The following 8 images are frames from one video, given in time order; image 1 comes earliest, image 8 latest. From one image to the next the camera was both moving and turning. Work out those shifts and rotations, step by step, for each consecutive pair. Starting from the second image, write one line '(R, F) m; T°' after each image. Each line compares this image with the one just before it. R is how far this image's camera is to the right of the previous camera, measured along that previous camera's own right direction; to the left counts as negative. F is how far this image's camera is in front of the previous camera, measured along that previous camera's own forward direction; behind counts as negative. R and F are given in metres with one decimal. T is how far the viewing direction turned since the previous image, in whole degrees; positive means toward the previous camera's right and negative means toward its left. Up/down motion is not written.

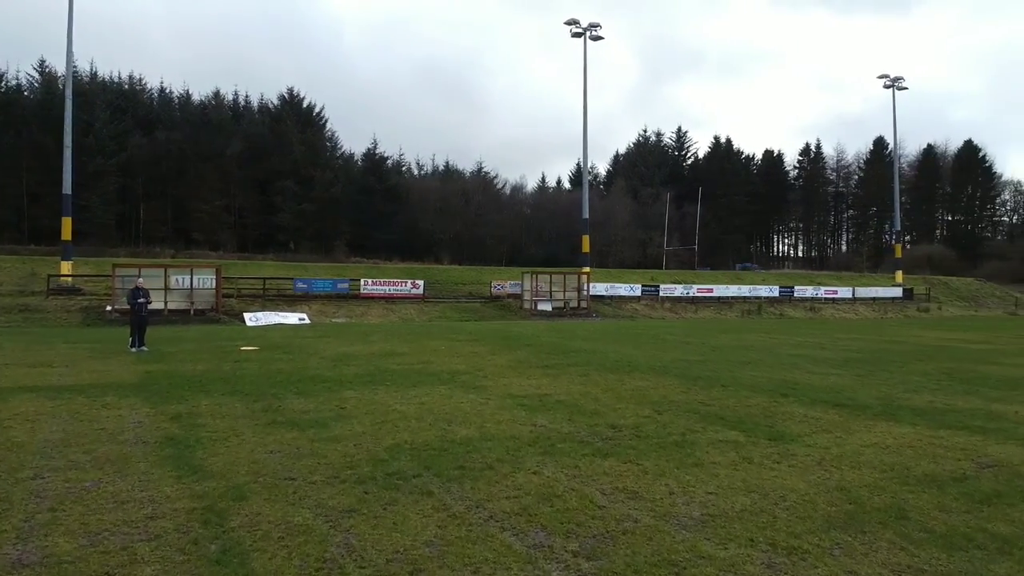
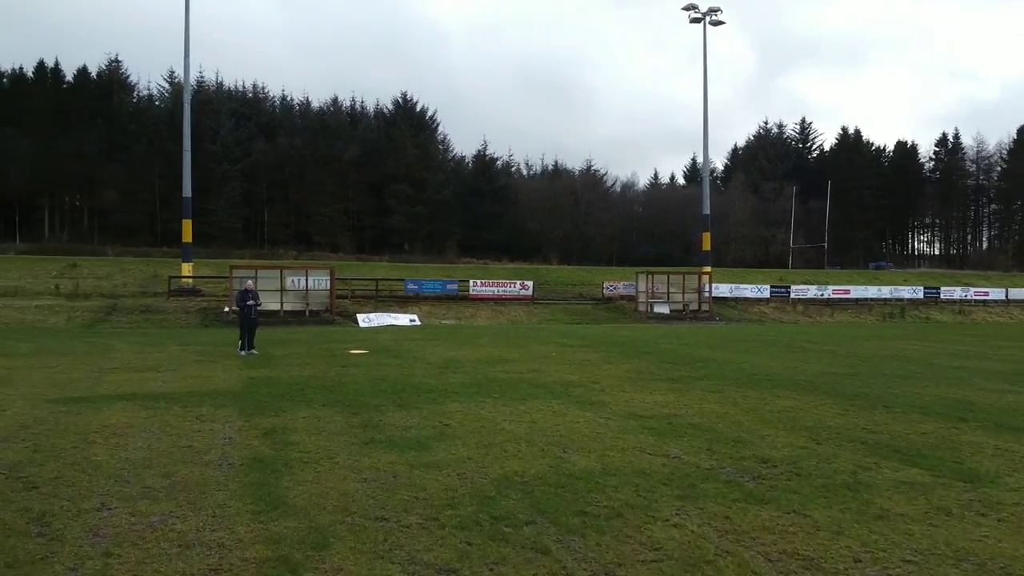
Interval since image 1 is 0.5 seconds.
(-0.2, +1.5) m; -7°
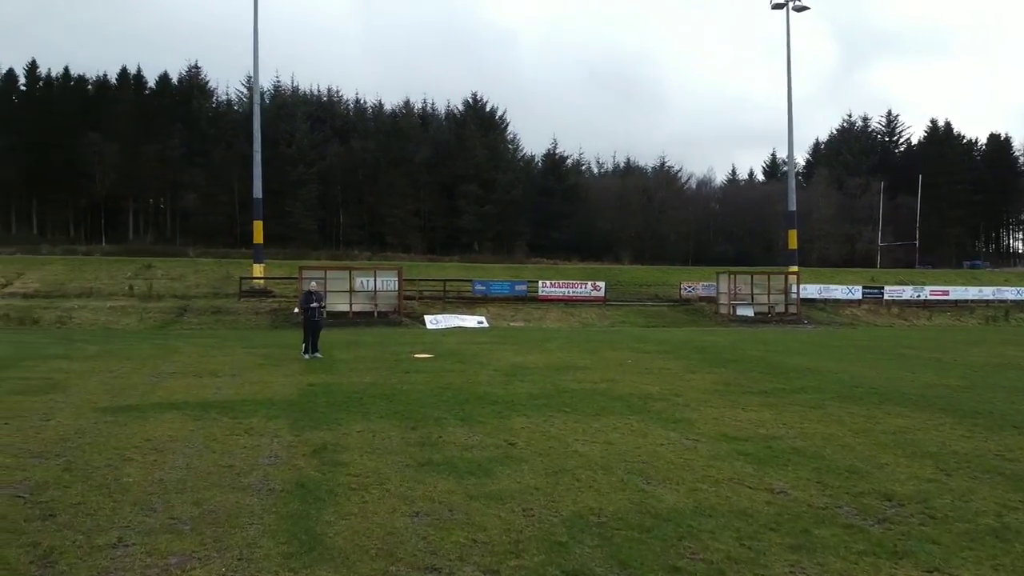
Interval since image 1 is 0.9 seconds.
(0.0, +1.2) m; -5°
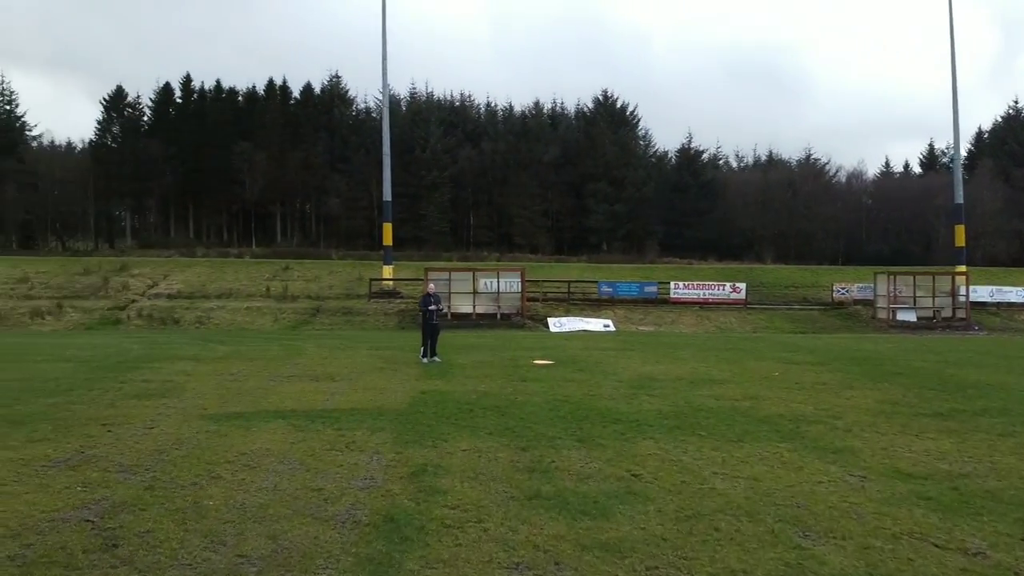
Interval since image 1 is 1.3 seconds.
(+0.1, +1.3) m; -9°
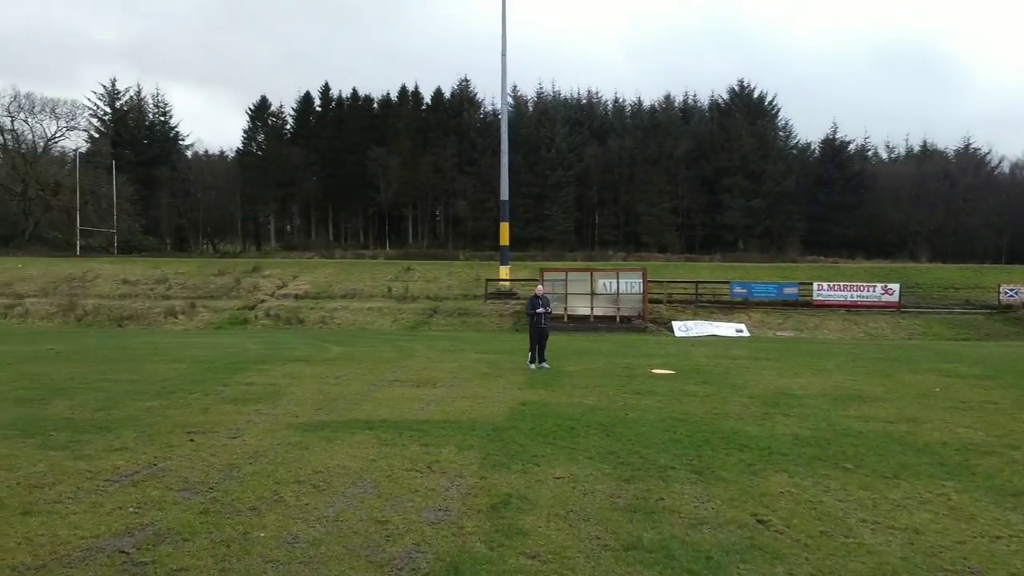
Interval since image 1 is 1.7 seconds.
(+0.3, +1.3) m; -9°
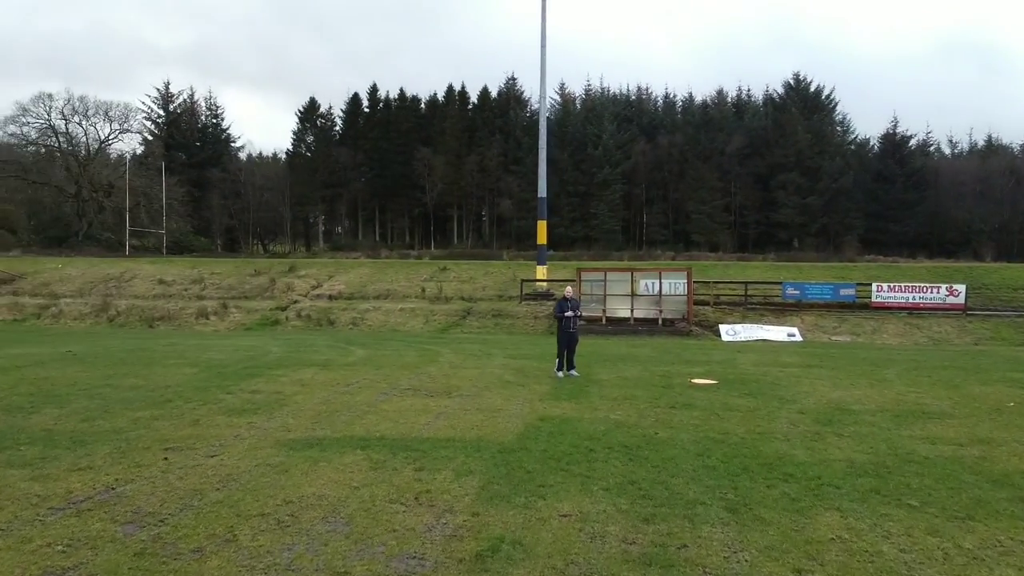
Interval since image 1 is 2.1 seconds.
(+0.4, +1.2) m; -3°
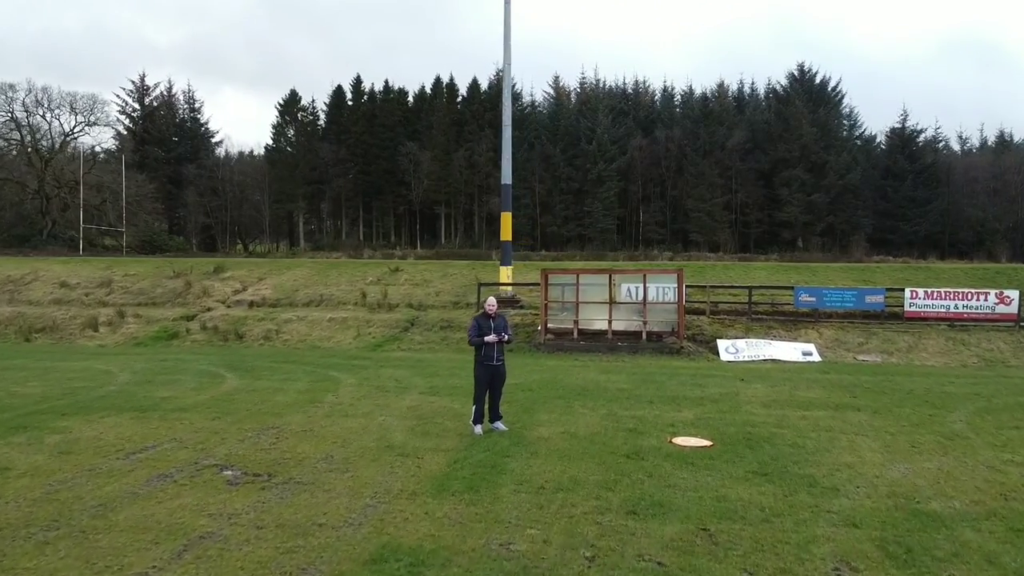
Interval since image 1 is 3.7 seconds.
(+1.4, +5.2) m; 0°
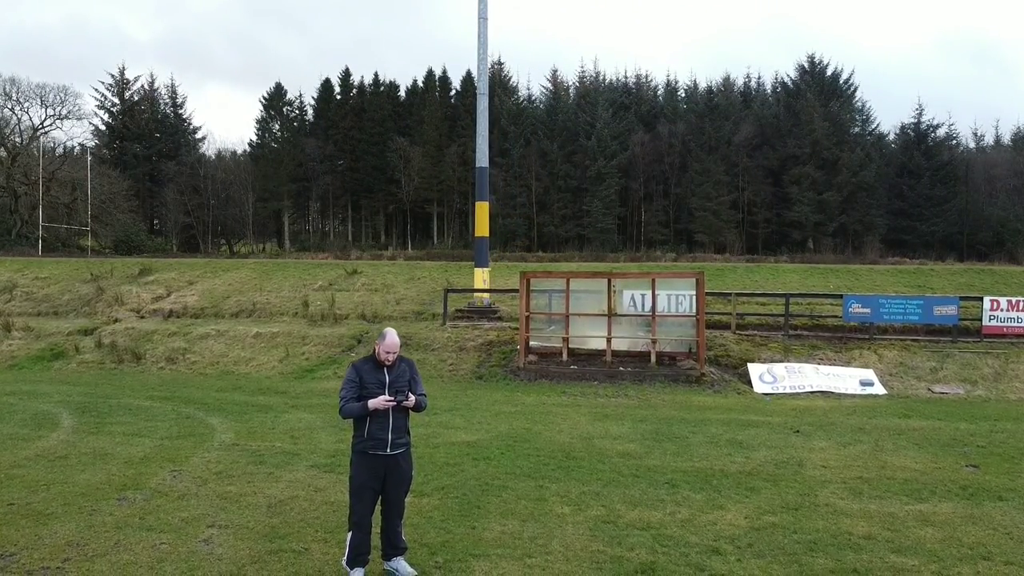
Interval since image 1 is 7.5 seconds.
(+0.6, +4.9) m; 0°
